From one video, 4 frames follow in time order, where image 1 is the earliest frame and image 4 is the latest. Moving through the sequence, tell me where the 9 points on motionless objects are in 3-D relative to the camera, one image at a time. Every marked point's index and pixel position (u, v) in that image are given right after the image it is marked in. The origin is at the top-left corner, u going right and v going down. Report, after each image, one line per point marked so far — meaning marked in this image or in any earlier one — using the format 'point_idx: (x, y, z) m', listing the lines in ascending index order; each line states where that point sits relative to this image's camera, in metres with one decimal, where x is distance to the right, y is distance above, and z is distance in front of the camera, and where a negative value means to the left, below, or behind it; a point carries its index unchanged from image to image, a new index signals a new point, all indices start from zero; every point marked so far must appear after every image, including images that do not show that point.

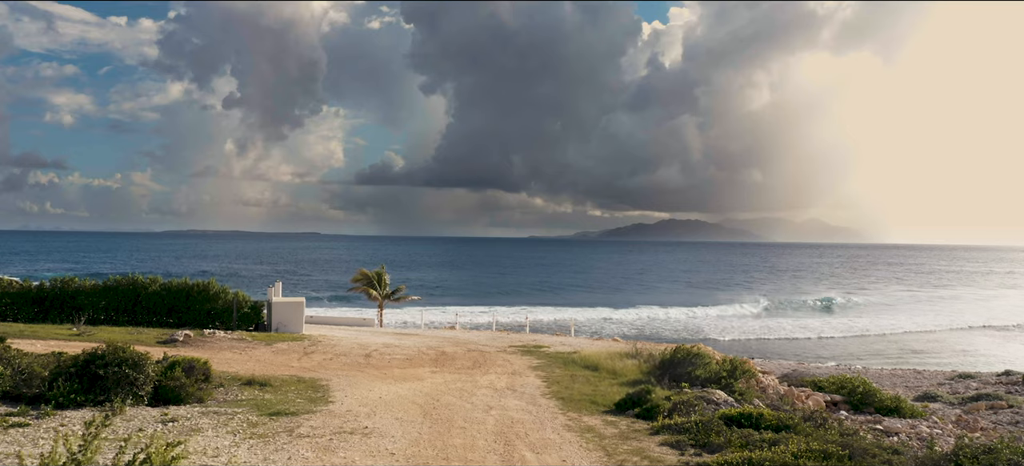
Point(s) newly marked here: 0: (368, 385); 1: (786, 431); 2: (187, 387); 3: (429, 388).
0: (-4.1, -4.3, +17.9) m
1: (+6.2, -4.4, +14.0) m
2: (-7.7, -3.6, +14.9) m
3: (-2.3, -4.3, +17.4) m
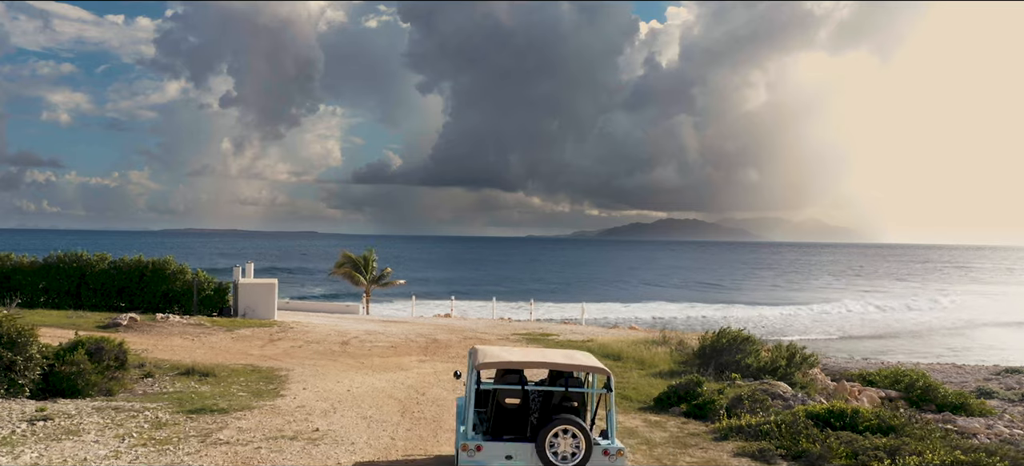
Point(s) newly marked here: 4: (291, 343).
0: (-3.9, -3.2, +14.3) m
1: (+6.3, -3.3, +10.4) m
2: (-7.6, -2.5, +11.3) m
3: (-2.1, -3.2, +13.8) m
4: (-6.8, -3.4, +19.5) m
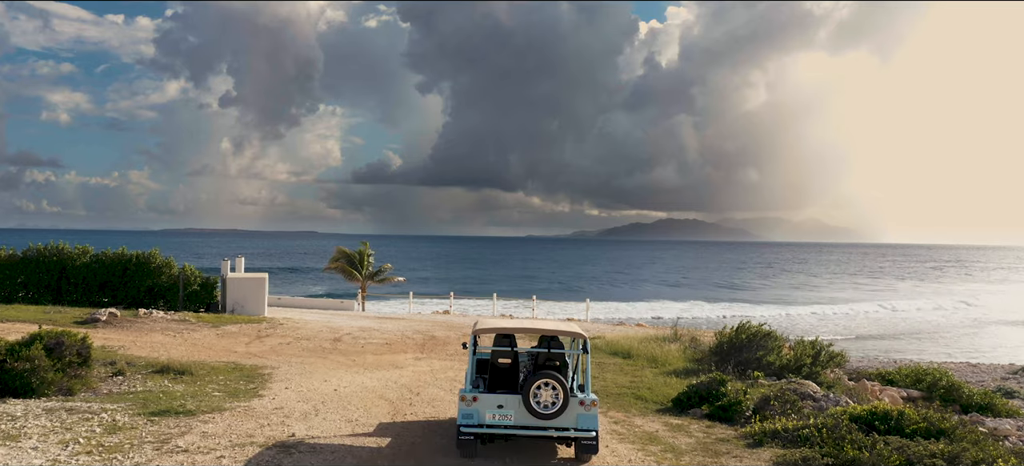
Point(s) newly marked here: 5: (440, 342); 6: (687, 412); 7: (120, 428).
0: (-3.9, -2.9, +13.1) m
1: (+6.4, -3.0, +9.3) m
2: (-7.5, -2.2, +10.1) m
3: (-2.1, -2.9, +12.6) m
4: (-6.8, -3.1, +18.3) m
5: (-2.1, -3.3, +18.8) m
6: (+2.9, -3.0, +10.5) m
7: (-5.0, -2.5, +8.1) m
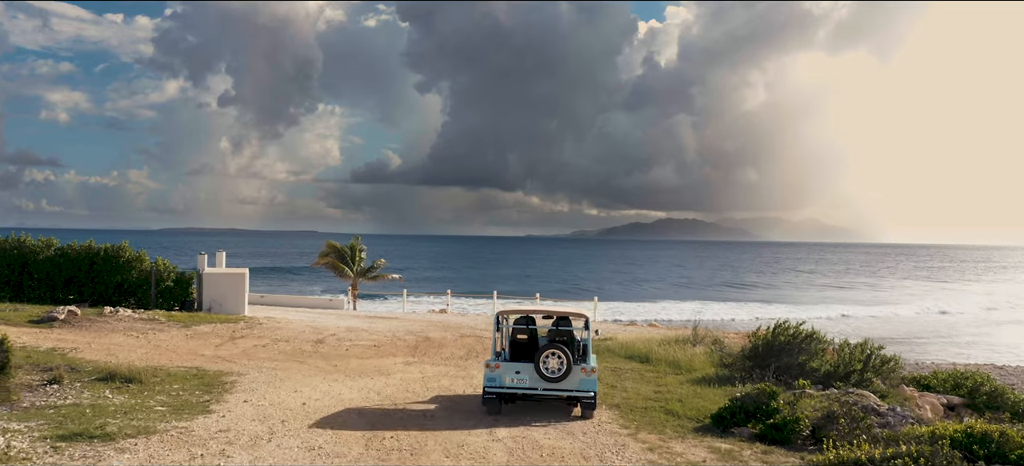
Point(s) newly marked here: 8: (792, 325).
0: (-3.8, -2.6, +11.2) m
1: (+6.5, -2.7, +7.4) m
2: (-7.4, -2.0, +8.2) m
3: (-2.0, -2.6, +10.8) m
4: (-6.7, -2.8, +16.4) m
5: (-2.1, -3.0, +16.9) m
6: (+3.0, -2.7, +8.6) m
7: (-4.9, -2.2, +6.2) m
8: (+6.0, -2.0, +13.6) m
